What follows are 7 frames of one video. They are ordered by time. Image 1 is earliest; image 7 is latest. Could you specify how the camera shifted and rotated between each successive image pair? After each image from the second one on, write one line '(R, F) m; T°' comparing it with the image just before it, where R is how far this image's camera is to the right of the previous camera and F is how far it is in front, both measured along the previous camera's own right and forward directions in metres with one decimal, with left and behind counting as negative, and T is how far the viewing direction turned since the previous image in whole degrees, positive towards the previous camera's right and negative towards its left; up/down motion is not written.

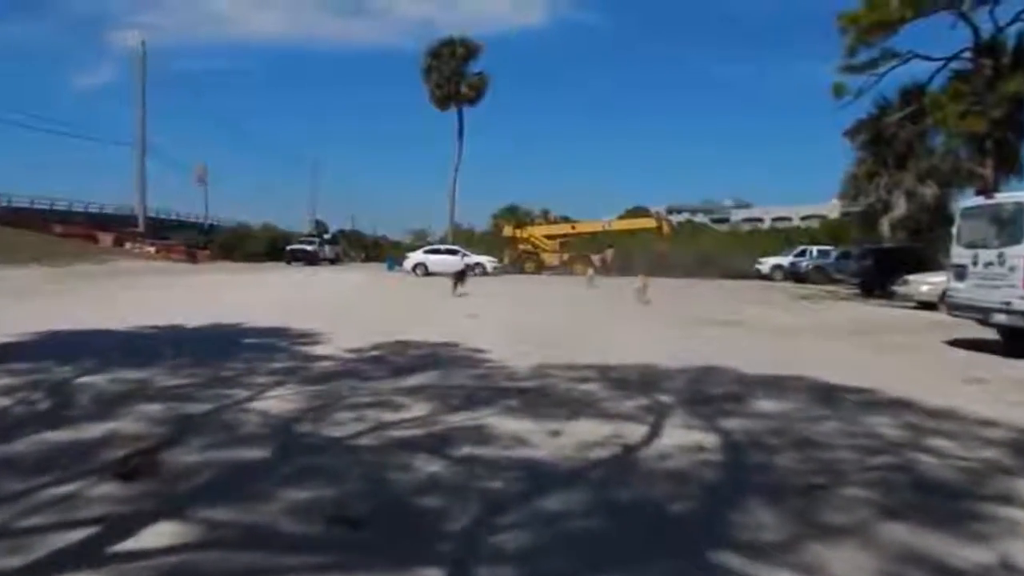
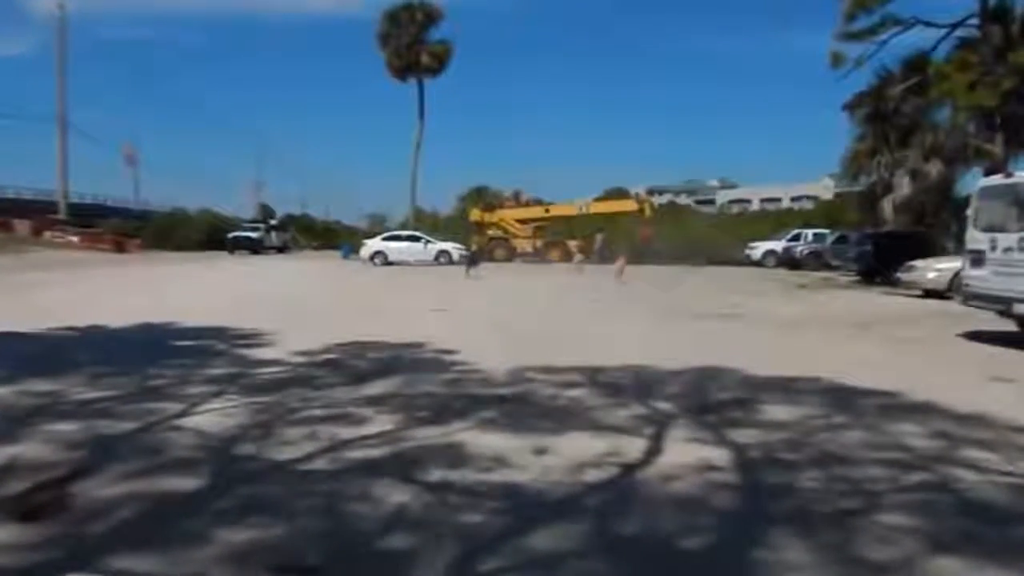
(-0.3, +1.5) m; +3°
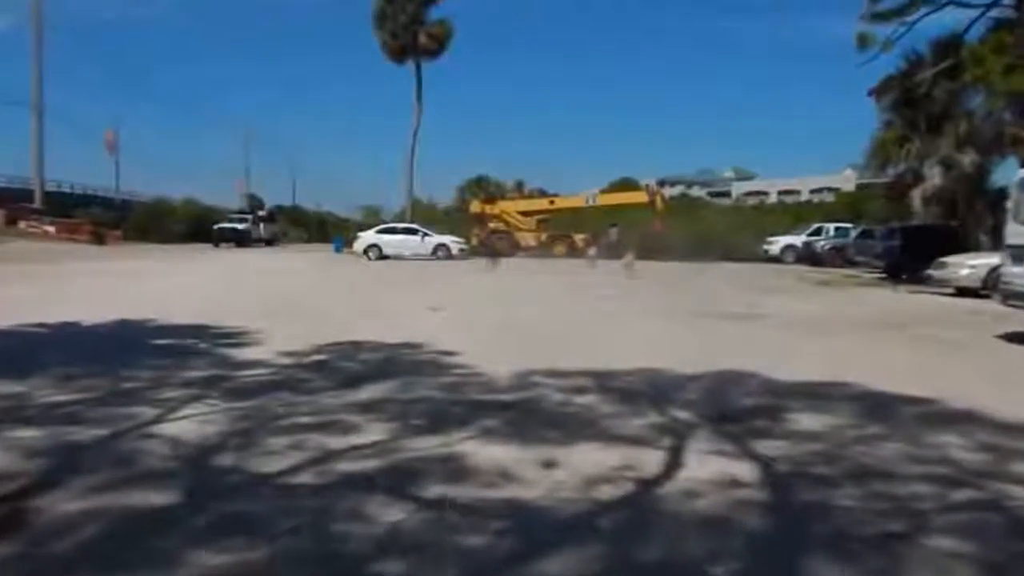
(-0.1, +0.9) m; 0°
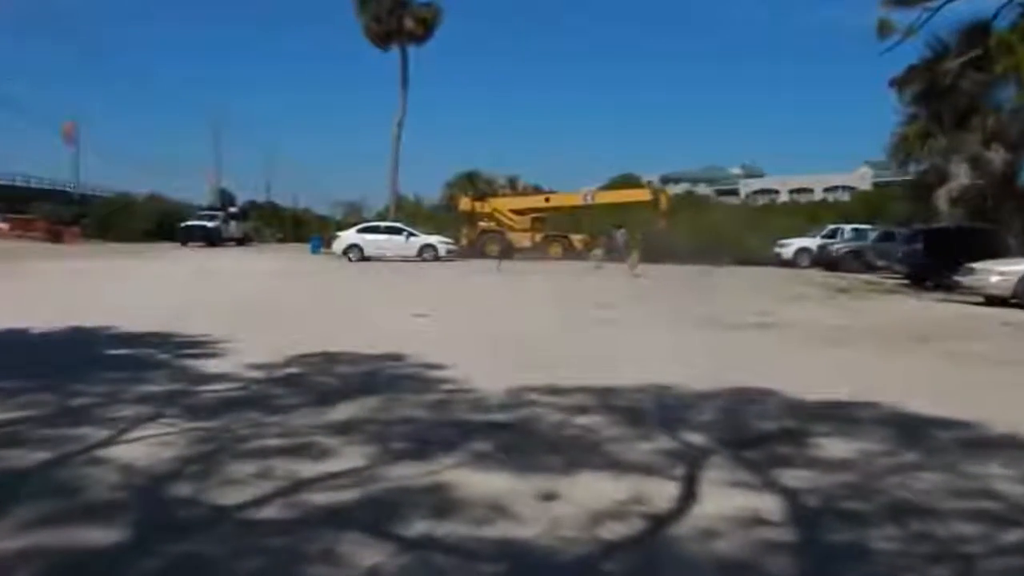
(-0.1, +1.1) m; +1°
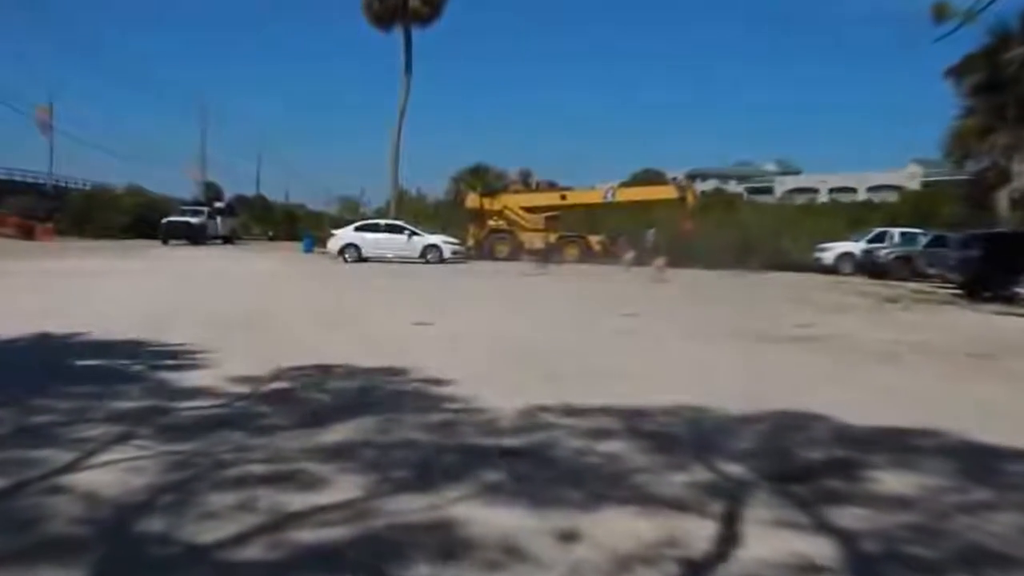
(-0.1, +1.2) m; 0°
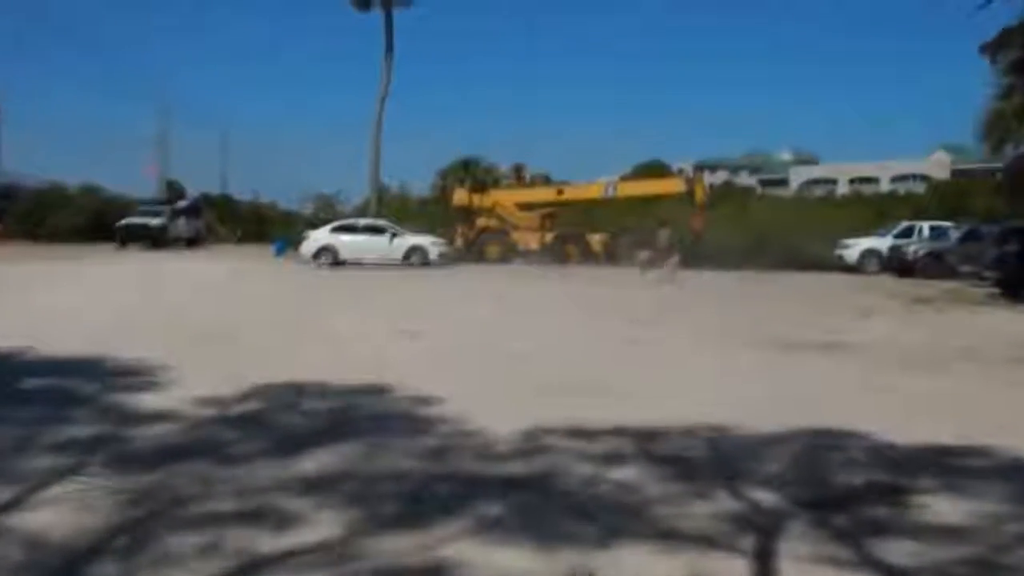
(-0.1, +1.1) m; +1°
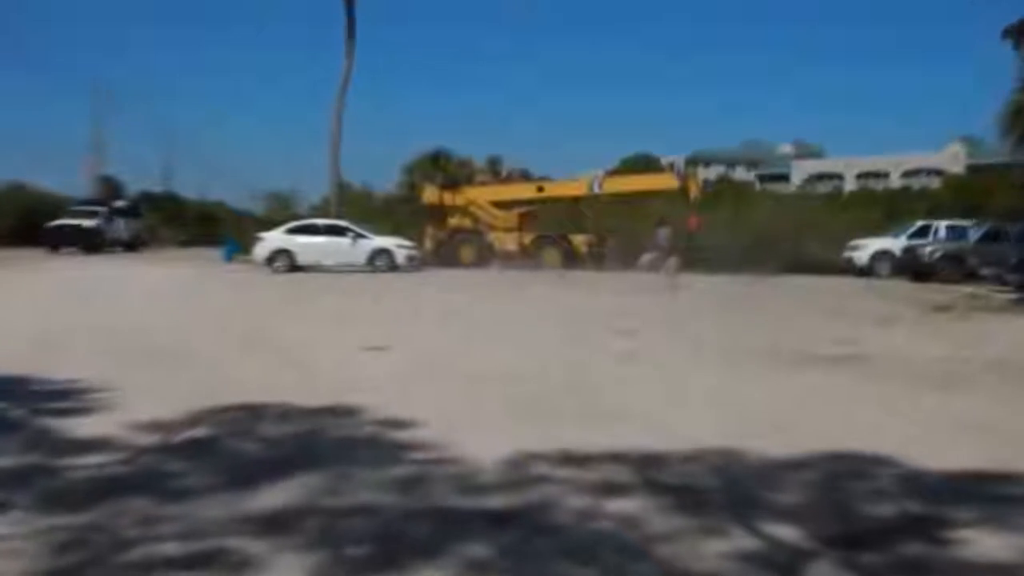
(-0.2, +1.1) m; +2°
